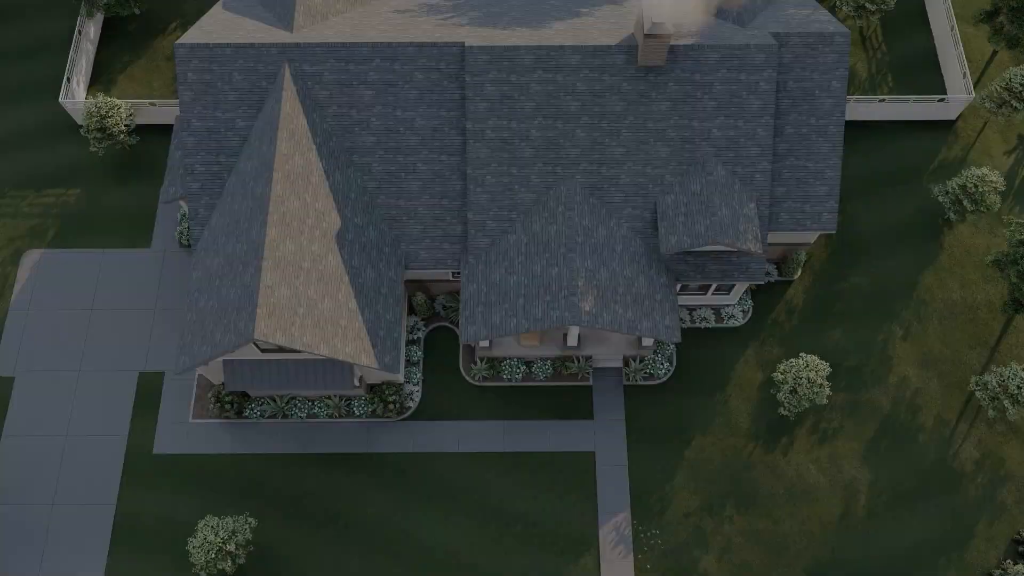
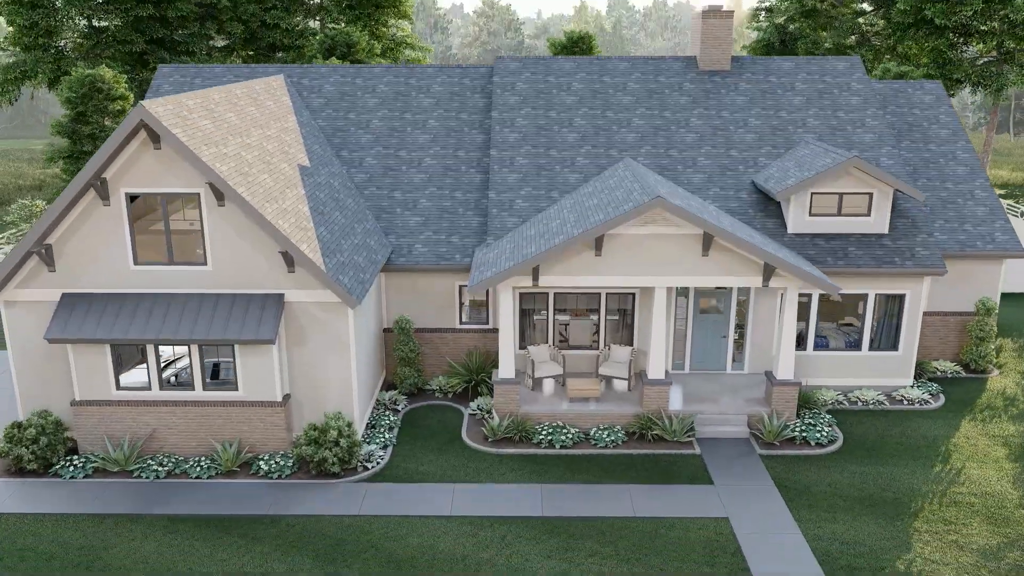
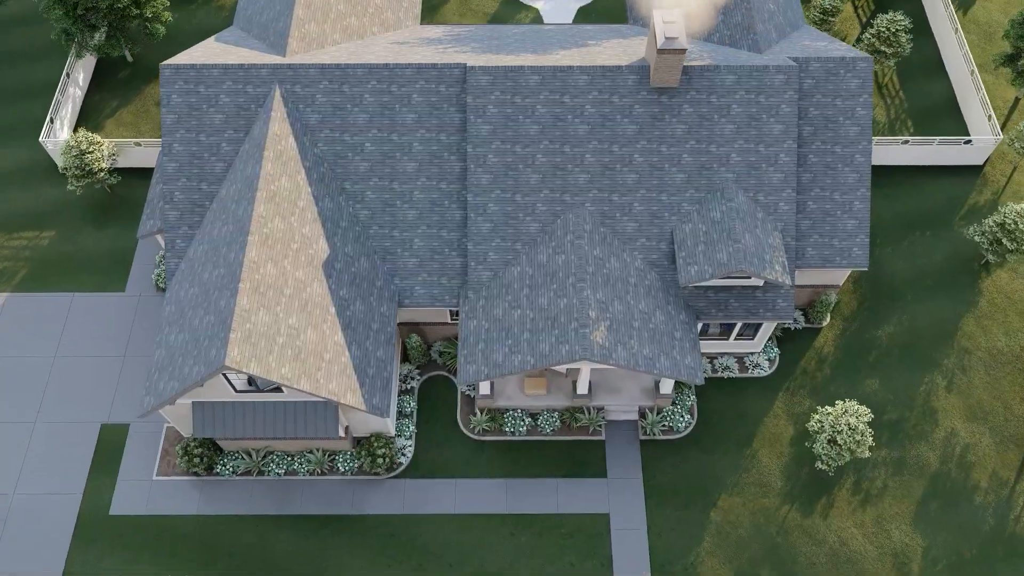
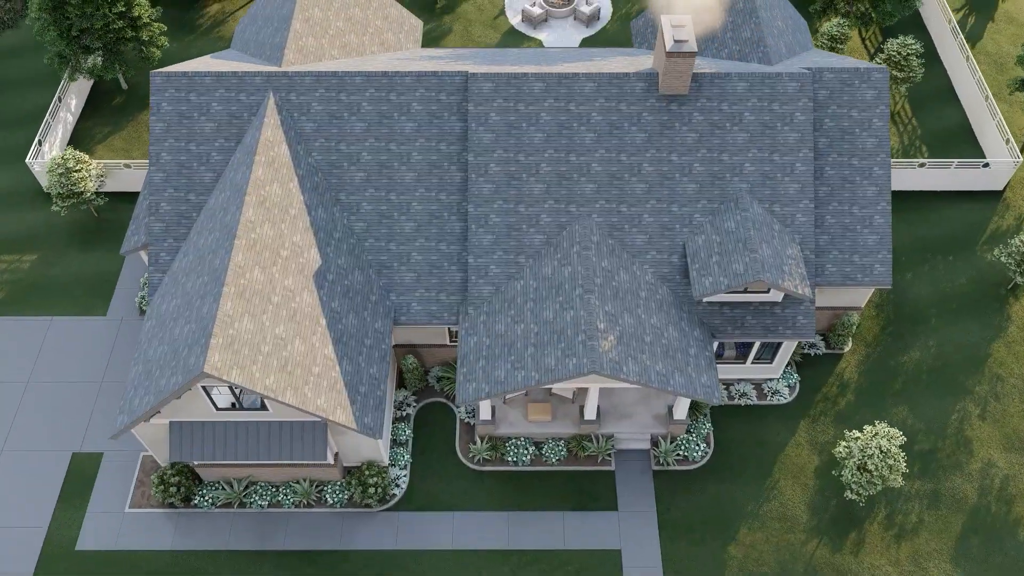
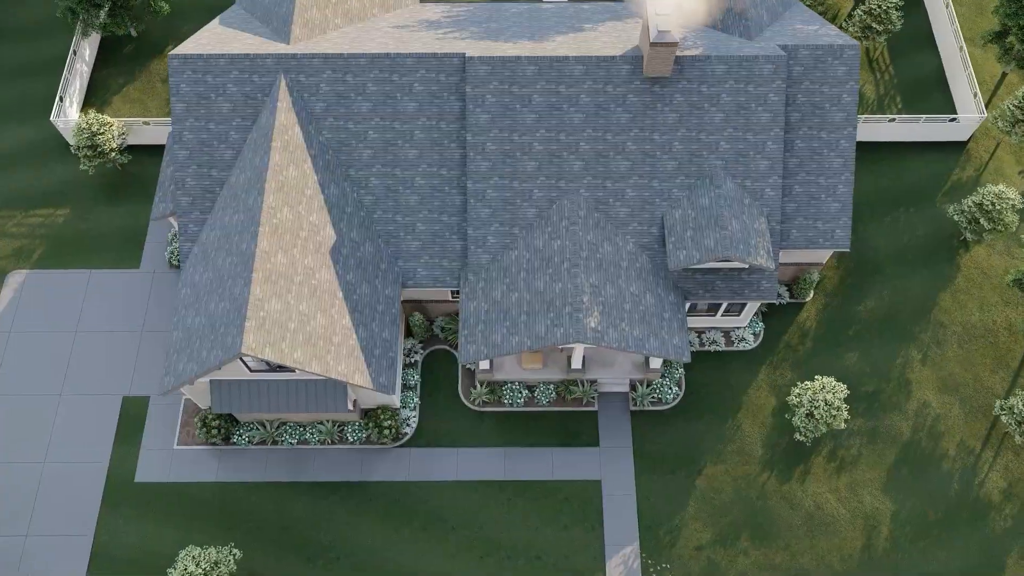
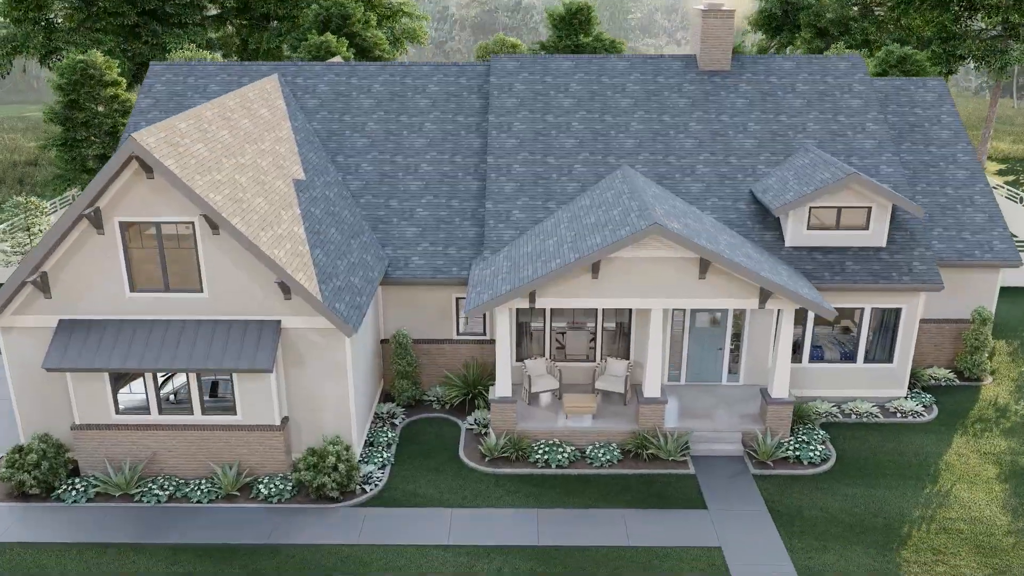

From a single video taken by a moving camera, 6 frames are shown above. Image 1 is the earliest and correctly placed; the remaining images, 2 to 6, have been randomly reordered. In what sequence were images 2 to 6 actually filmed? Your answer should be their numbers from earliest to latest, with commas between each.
5, 3, 4, 6, 2
